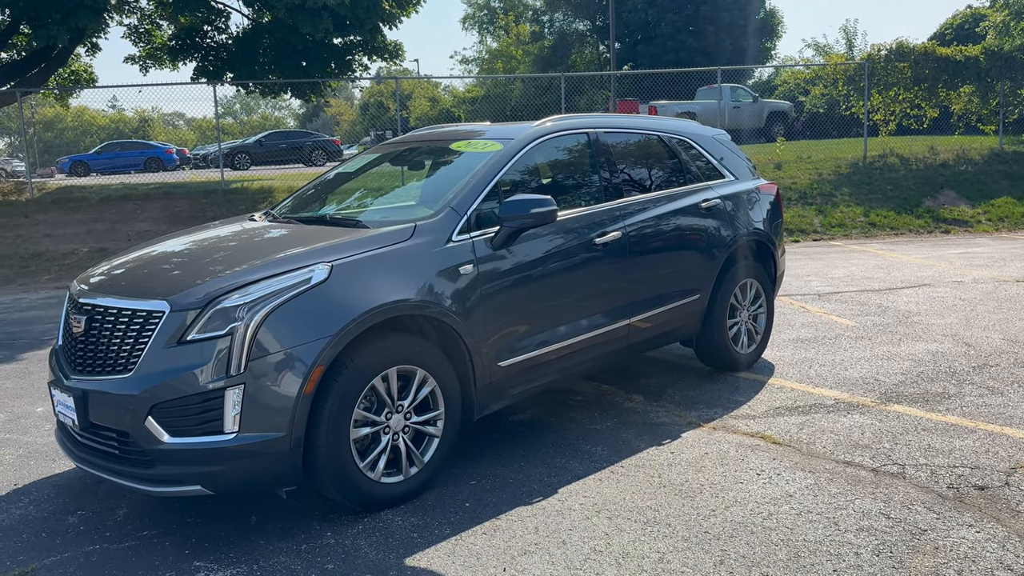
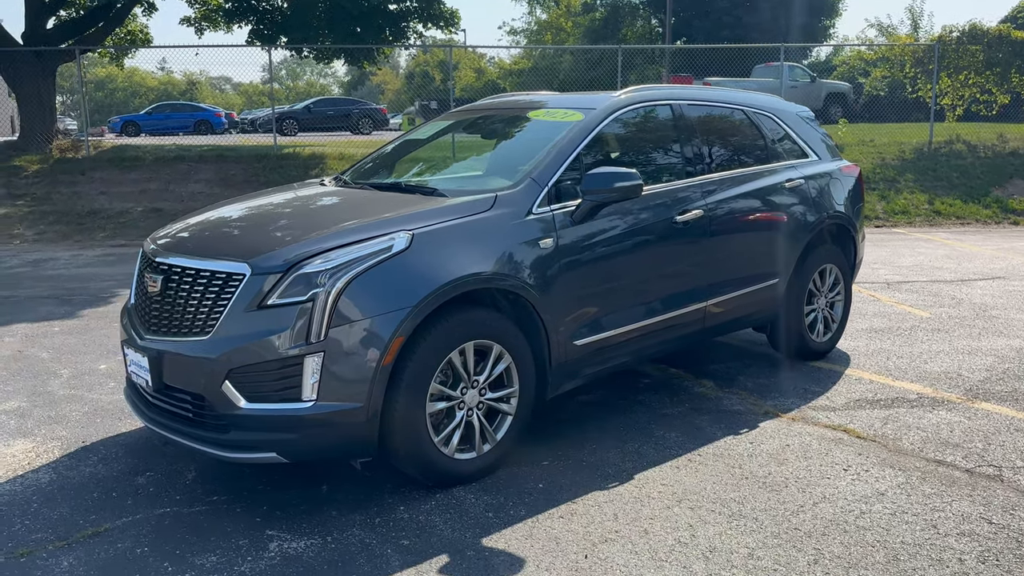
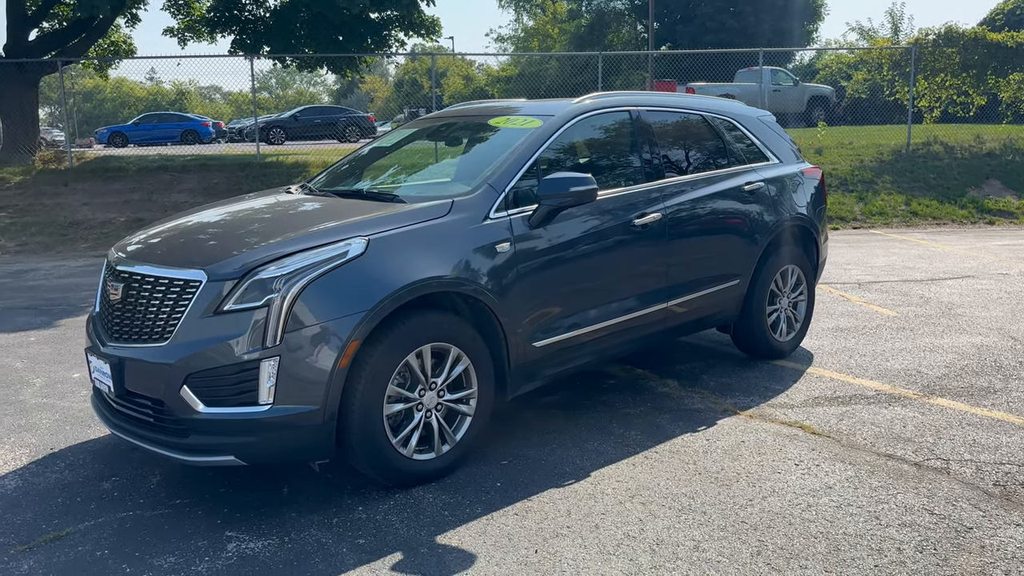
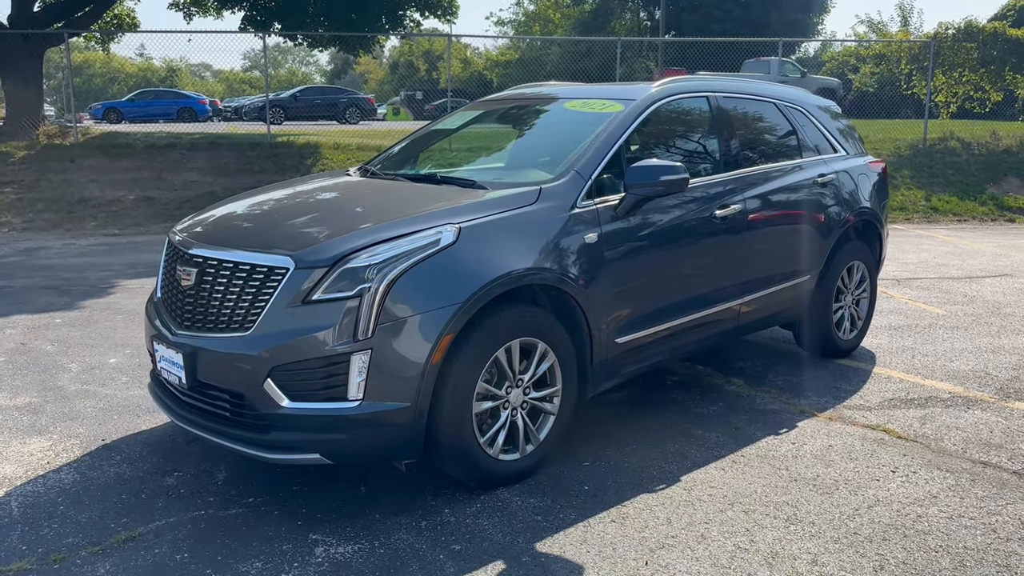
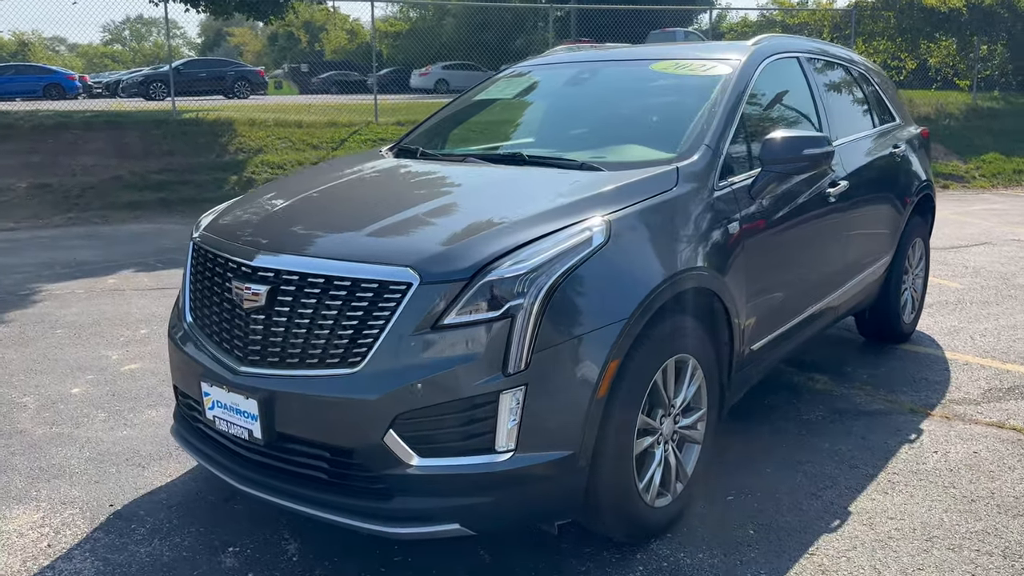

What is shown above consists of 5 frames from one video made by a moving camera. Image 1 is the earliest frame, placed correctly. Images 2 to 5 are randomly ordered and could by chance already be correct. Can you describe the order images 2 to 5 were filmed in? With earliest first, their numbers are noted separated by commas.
3, 2, 4, 5
